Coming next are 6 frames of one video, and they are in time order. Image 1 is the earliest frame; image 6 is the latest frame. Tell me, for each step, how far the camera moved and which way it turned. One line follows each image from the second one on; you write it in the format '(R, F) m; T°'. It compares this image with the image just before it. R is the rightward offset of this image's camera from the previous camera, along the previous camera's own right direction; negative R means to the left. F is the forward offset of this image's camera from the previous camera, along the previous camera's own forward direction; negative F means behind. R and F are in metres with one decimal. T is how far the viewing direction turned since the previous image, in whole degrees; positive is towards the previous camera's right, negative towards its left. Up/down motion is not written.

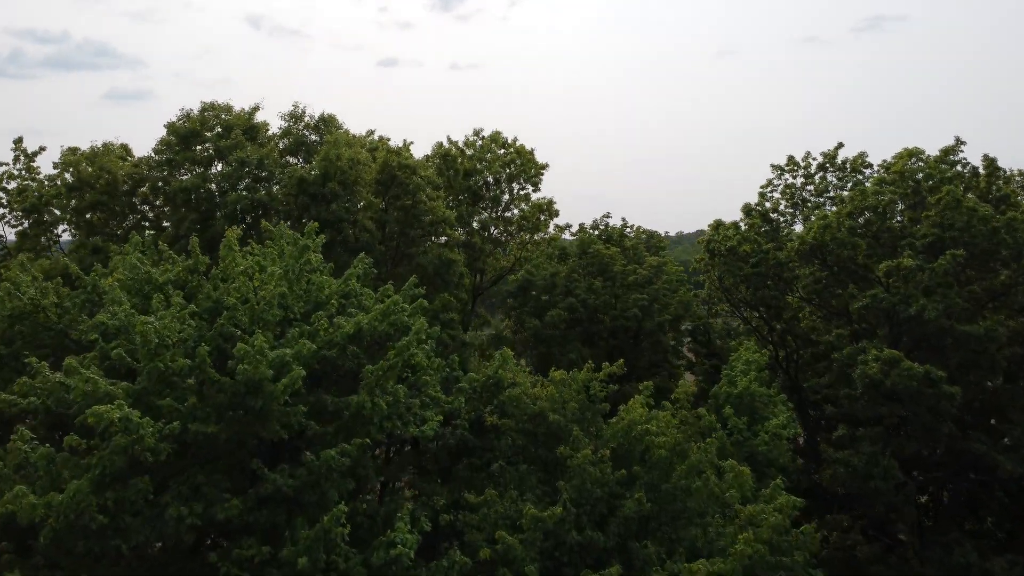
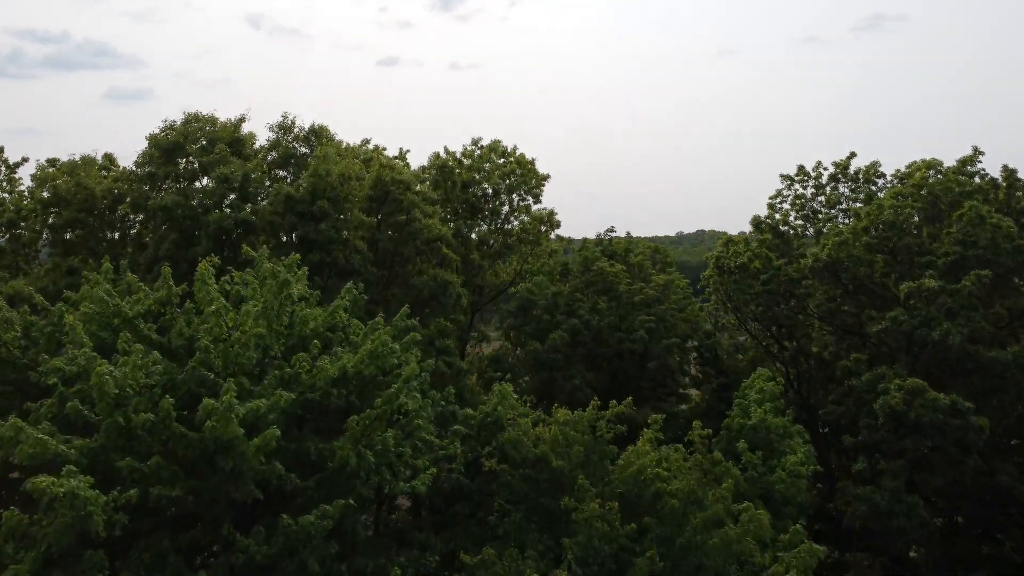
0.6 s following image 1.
(0.0, +1.1) m; 0°
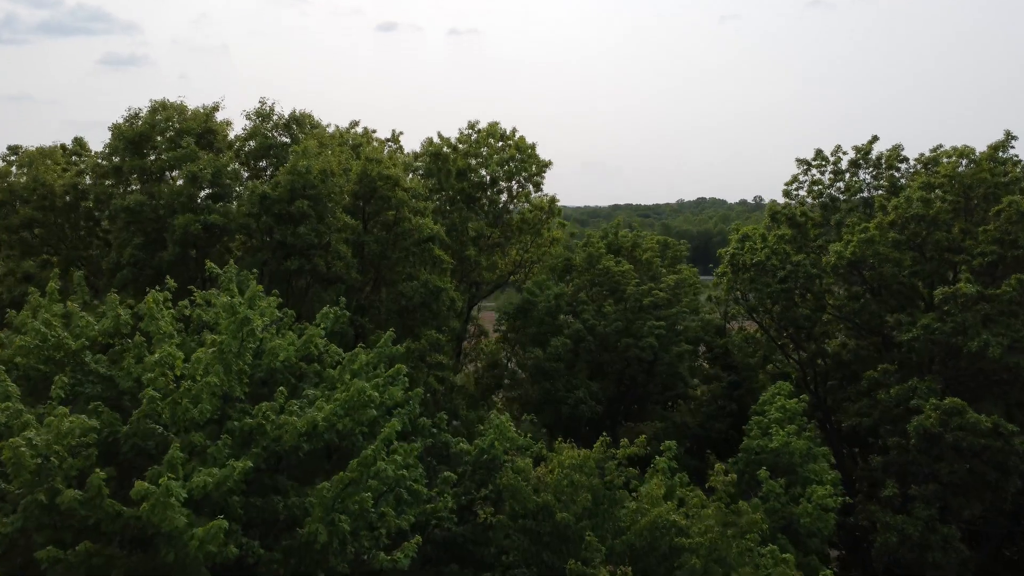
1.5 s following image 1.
(0.0, +1.7) m; 0°
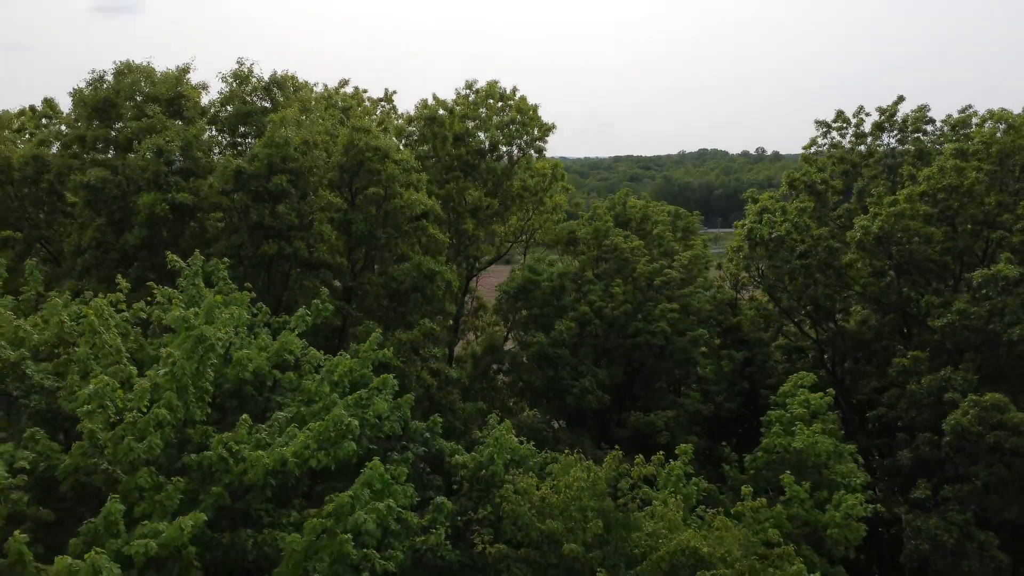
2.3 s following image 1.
(0.0, +1.5) m; 0°
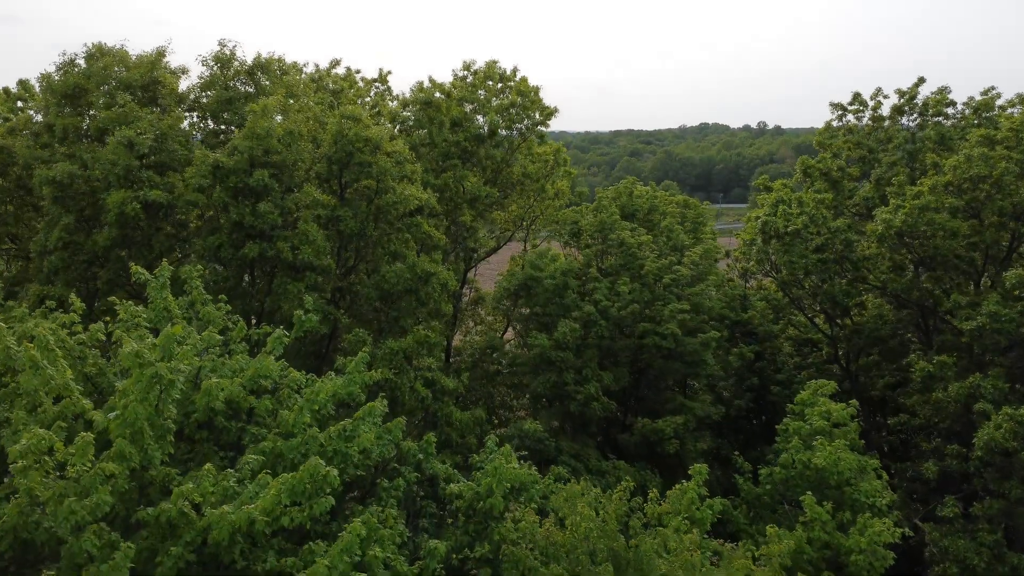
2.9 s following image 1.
(0.0, +1.1) m; 0°
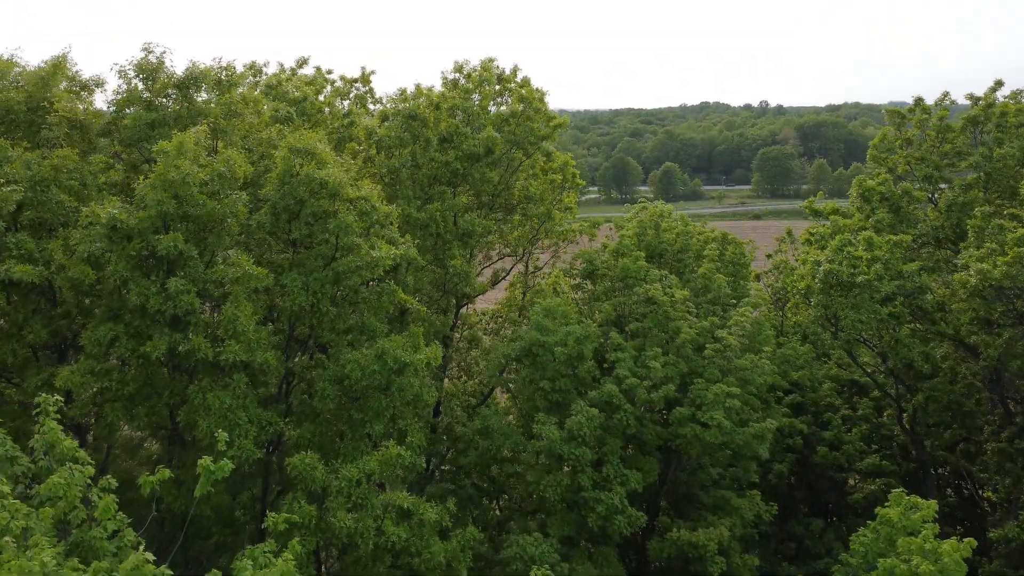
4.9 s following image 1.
(0.0, +3.7) m; 0°
